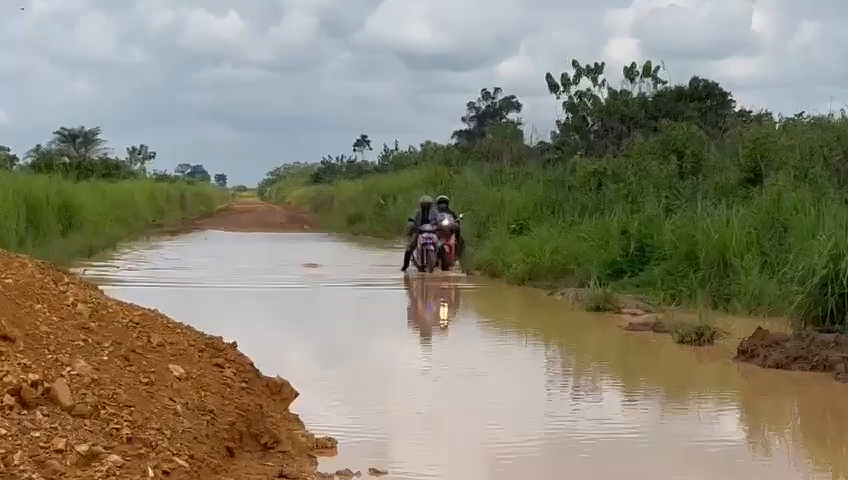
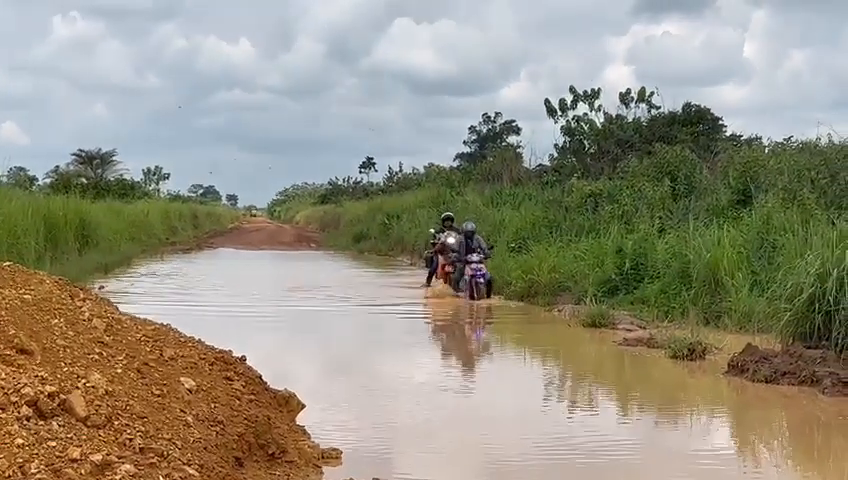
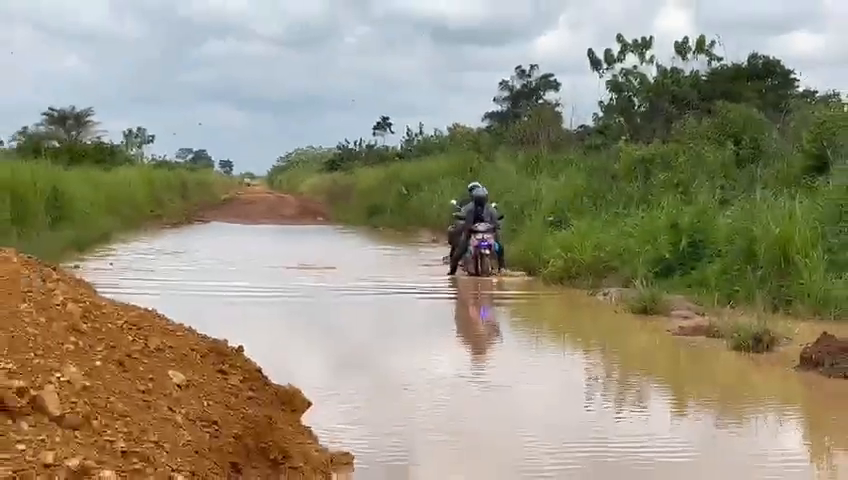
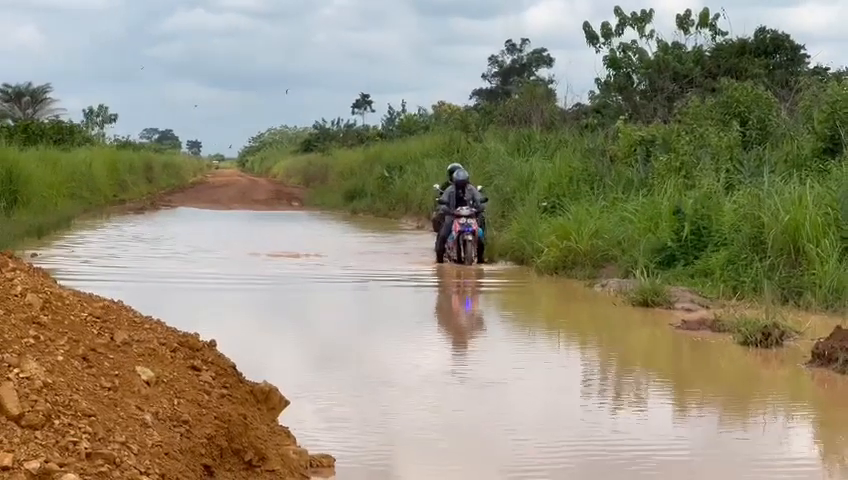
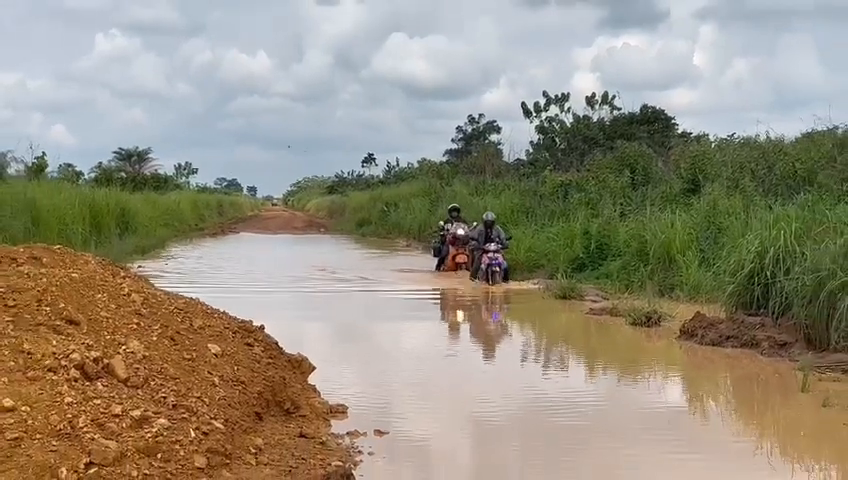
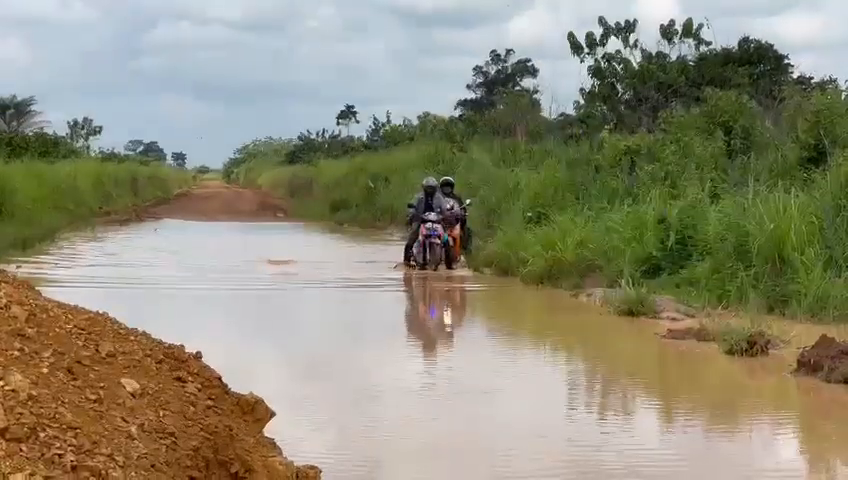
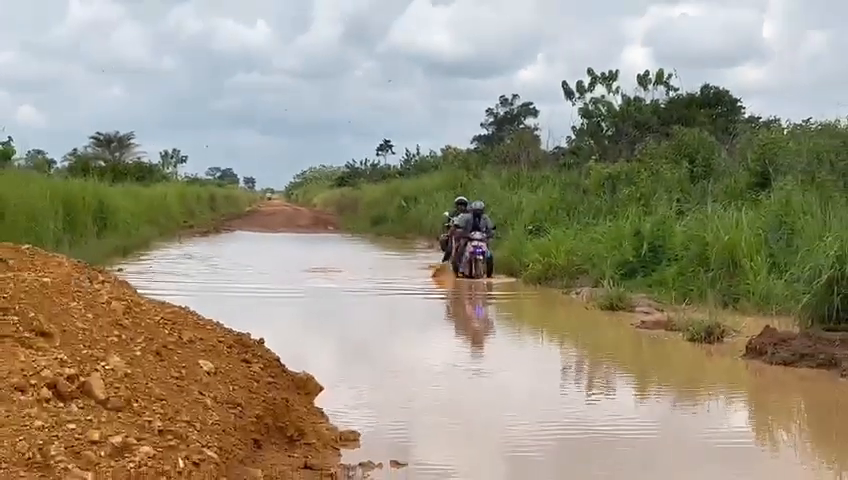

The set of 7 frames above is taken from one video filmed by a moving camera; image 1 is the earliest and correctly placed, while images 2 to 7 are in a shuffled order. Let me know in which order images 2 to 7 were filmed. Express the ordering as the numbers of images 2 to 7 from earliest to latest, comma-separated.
6, 4, 3, 7, 2, 5
